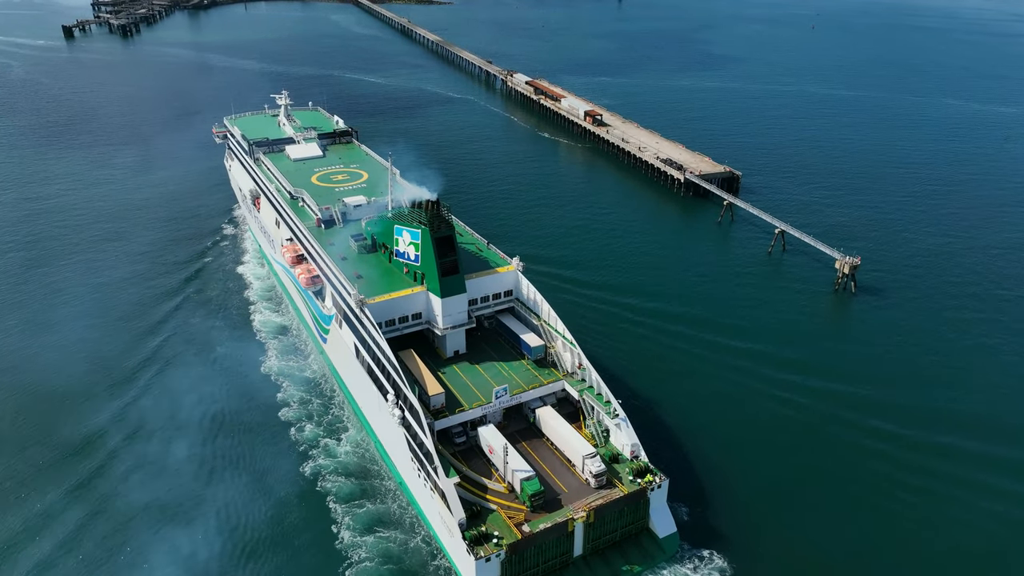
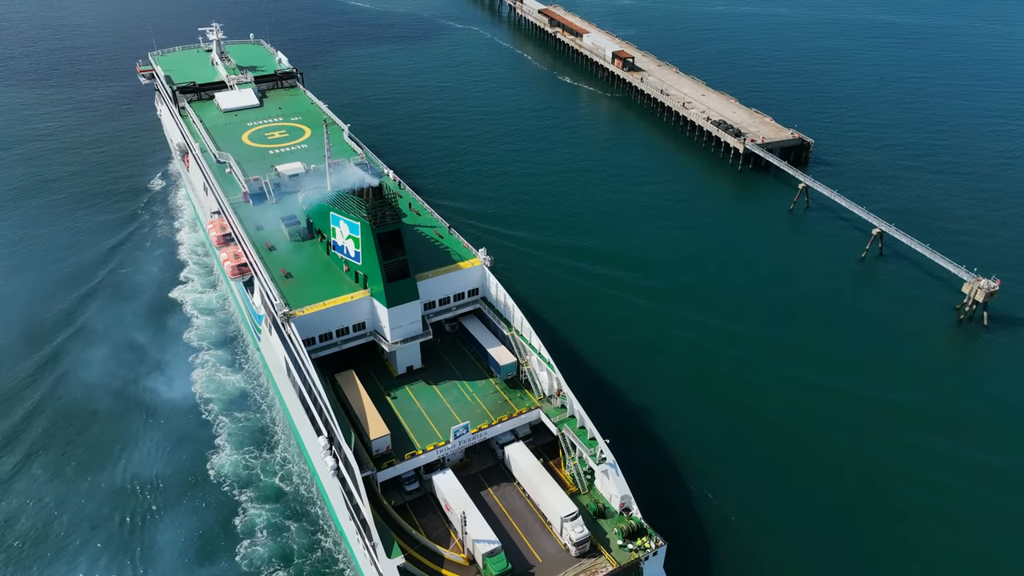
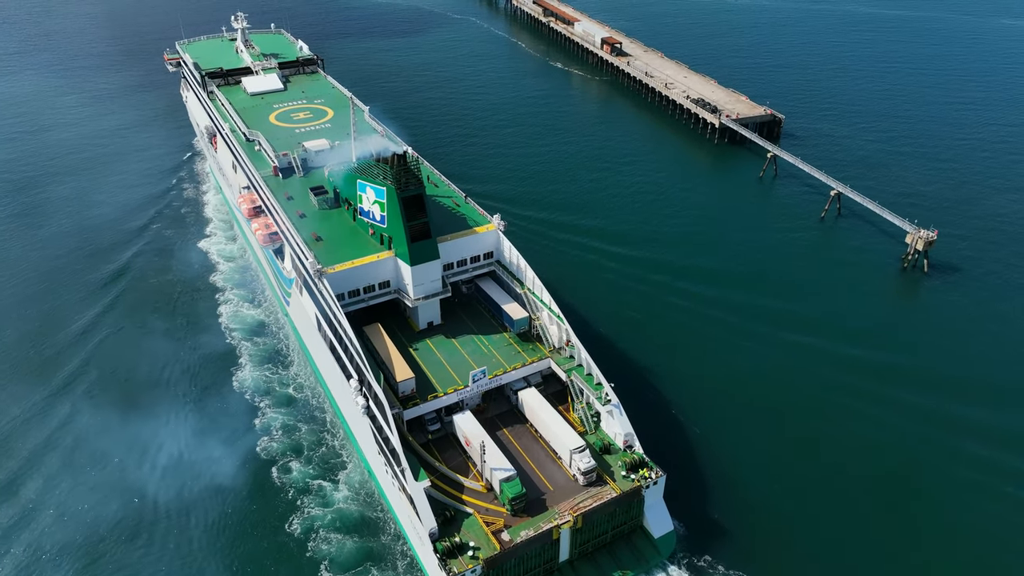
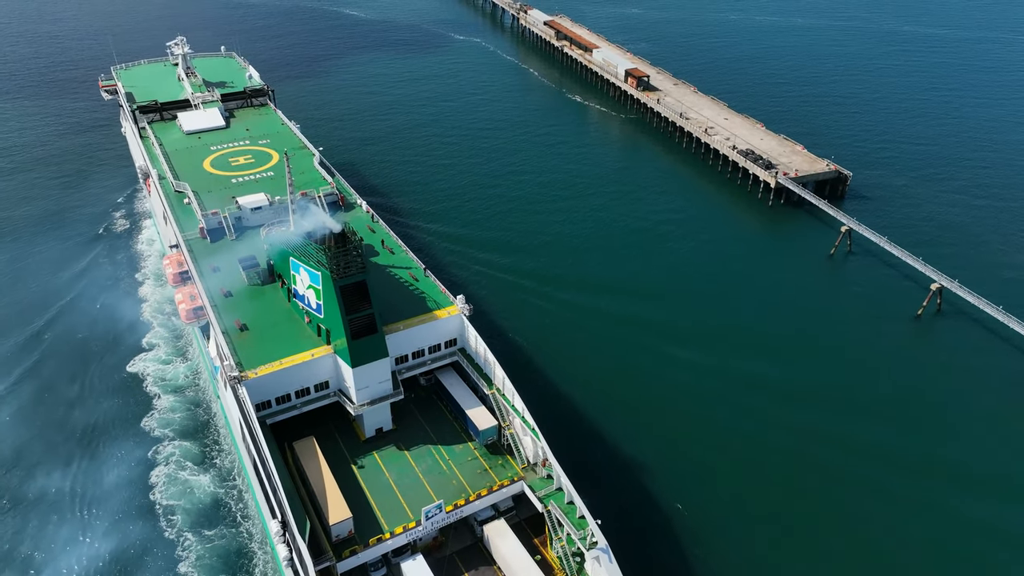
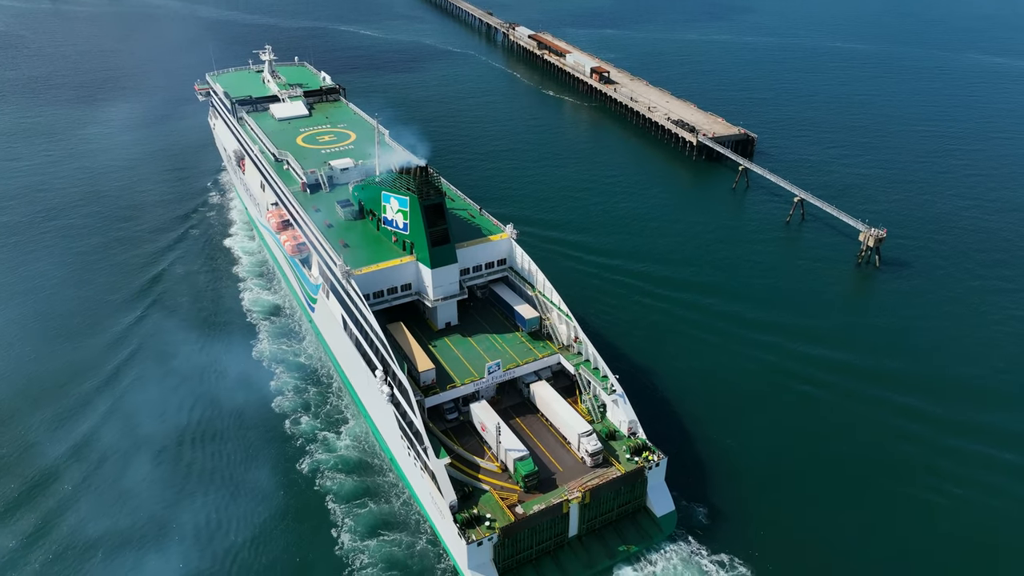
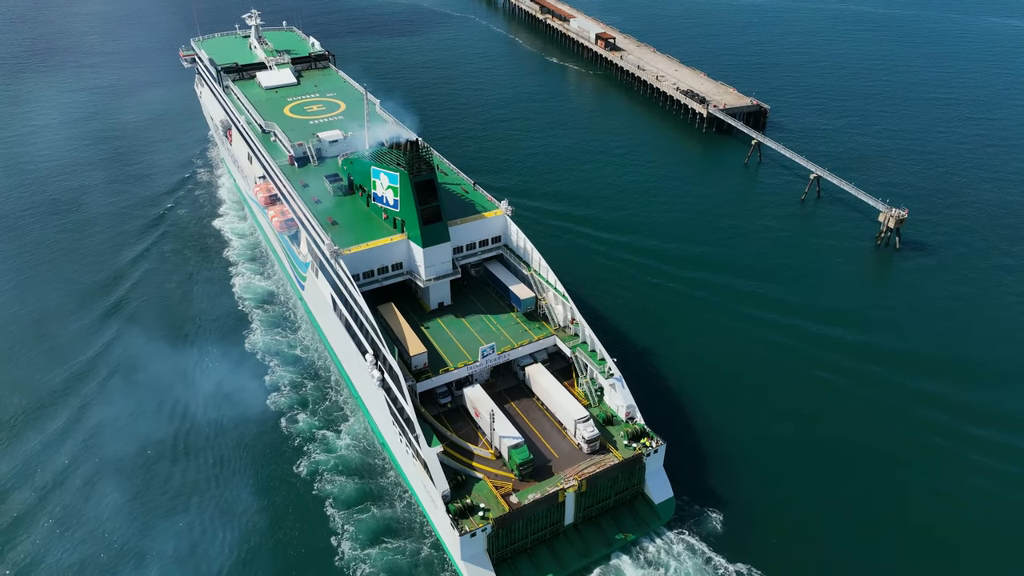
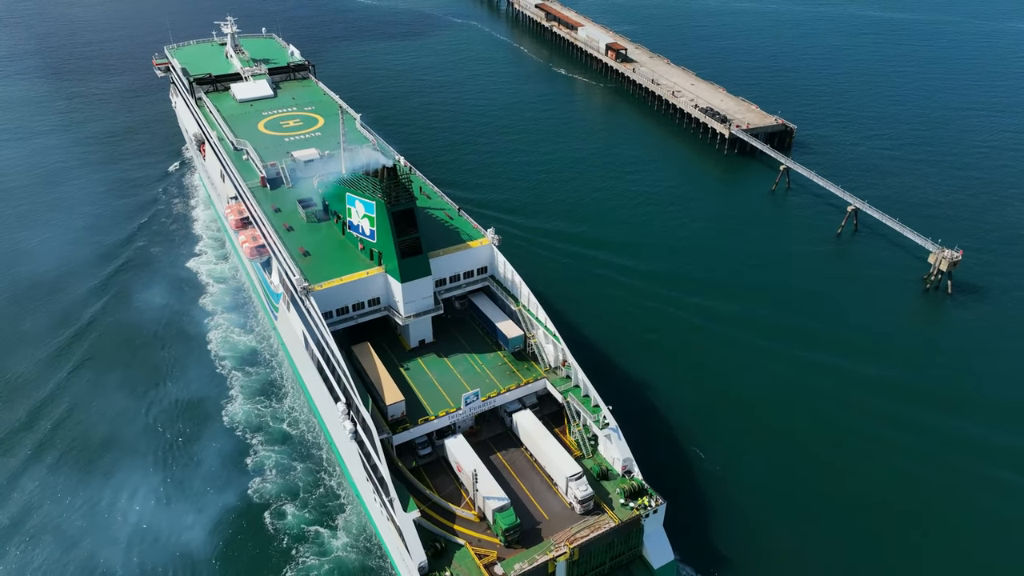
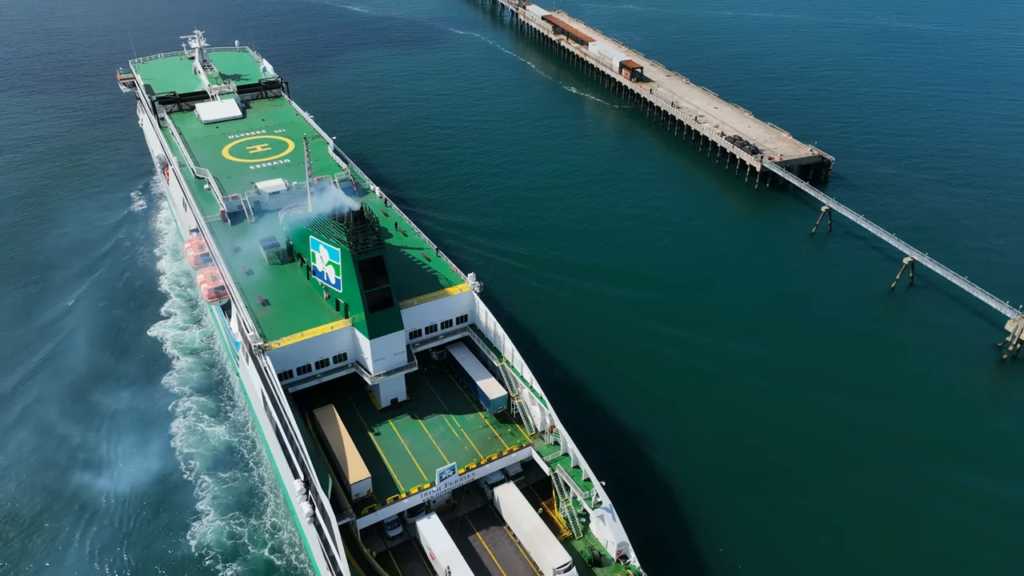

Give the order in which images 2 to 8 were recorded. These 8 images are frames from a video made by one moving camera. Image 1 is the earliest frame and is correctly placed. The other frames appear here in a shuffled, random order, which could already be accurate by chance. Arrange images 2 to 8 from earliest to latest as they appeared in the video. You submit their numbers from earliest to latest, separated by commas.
5, 6, 3, 7, 2, 8, 4
